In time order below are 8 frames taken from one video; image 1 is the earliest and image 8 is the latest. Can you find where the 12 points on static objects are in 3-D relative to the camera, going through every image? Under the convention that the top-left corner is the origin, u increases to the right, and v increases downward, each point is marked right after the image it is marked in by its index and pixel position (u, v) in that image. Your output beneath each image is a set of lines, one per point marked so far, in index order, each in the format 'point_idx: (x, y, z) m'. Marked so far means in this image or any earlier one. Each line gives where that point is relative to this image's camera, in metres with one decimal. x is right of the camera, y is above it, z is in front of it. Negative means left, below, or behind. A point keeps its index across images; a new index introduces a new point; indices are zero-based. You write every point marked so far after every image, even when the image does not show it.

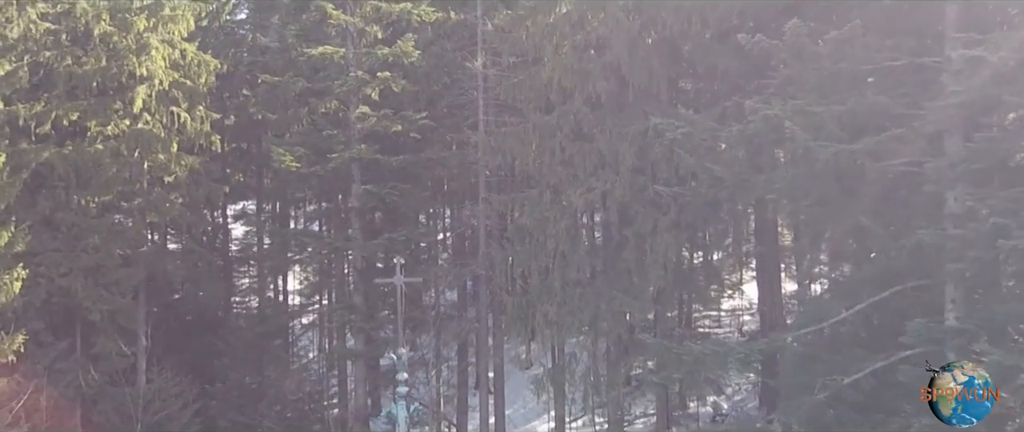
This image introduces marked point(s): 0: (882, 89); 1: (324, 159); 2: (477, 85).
0: (+5.9, +2.0, +14.3) m
1: (-4.1, +1.2, +19.5) m
2: (-0.8, +2.9, +19.8) m
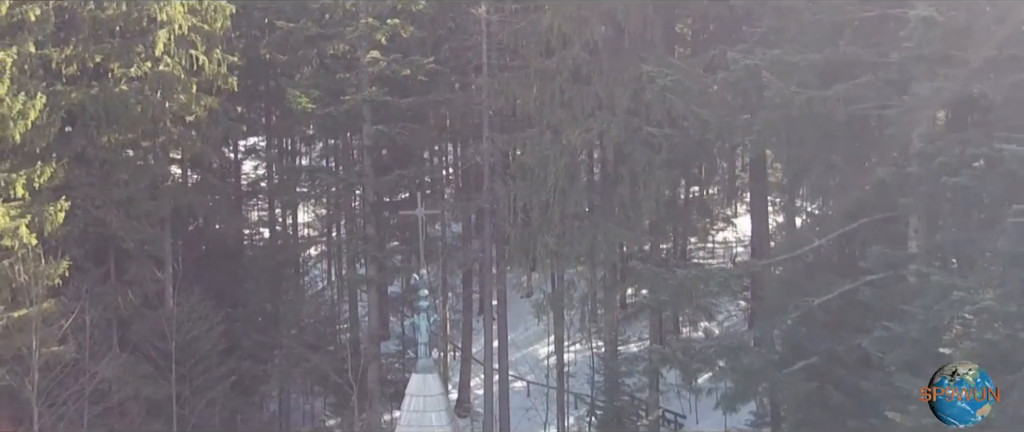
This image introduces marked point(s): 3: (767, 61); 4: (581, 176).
0: (+5.9, +3.1, +15.4) m
1: (-4.0, +2.7, +20.6) m
2: (-0.7, +4.4, +20.8) m
3: (+4.3, +2.6, +15.0) m
4: (+1.5, +0.9, +19.3) m
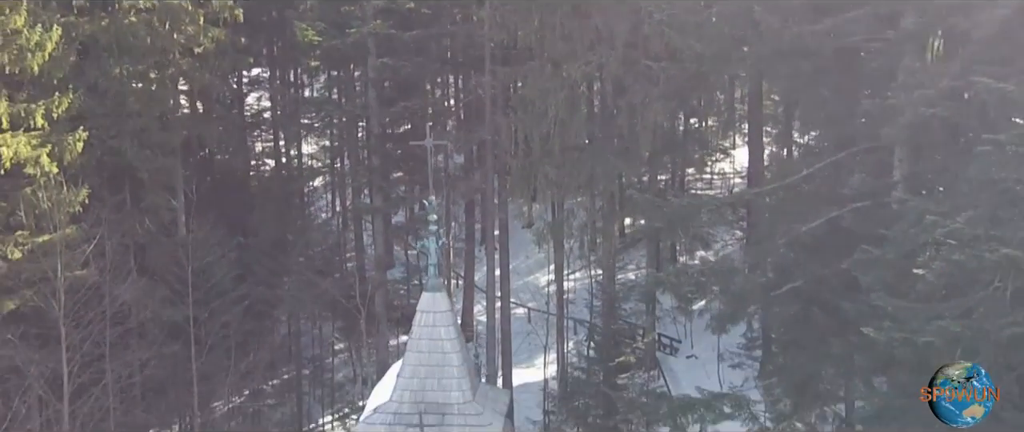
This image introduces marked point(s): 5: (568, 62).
0: (+6.0, +4.3, +15.7) m
1: (-4.0, +4.3, +21.0) m
2: (-0.7, +6.0, +21.1) m
3: (+4.4, +3.8, +15.4) m
4: (+1.5, +2.4, +19.8) m
5: (+1.2, +3.4, +19.4) m
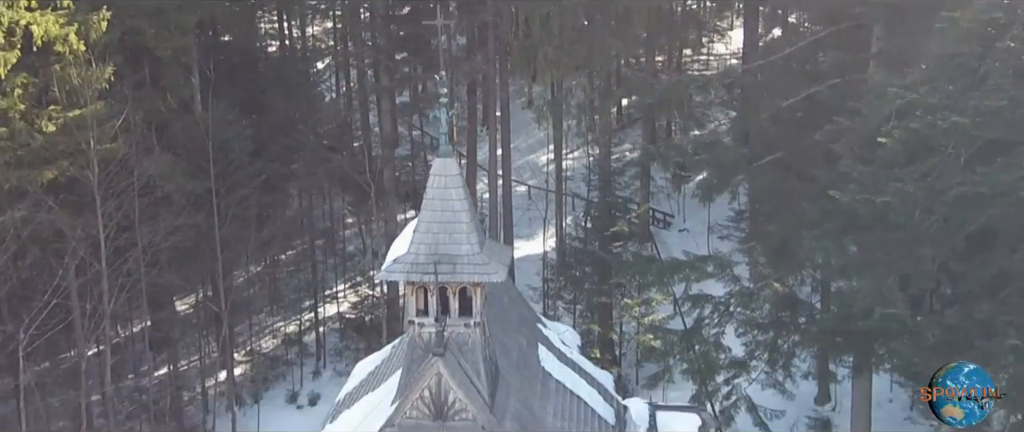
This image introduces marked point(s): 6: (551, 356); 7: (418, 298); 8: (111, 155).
0: (+6.0, +6.6, +16.2) m
1: (-3.9, +7.3, +21.5) m
2: (-0.6, +9.0, +21.3) m
3: (+4.4, +6.1, +15.9) m
4: (+1.6, +5.3, +20.5) m
5: (+1.3, +6.1, +20.0) m
6: (+0.7, -2.4, +15.3) m
7: (-1.2, -1.0, +11.5) m
8: (-8.3, +1.2, +18.3) m
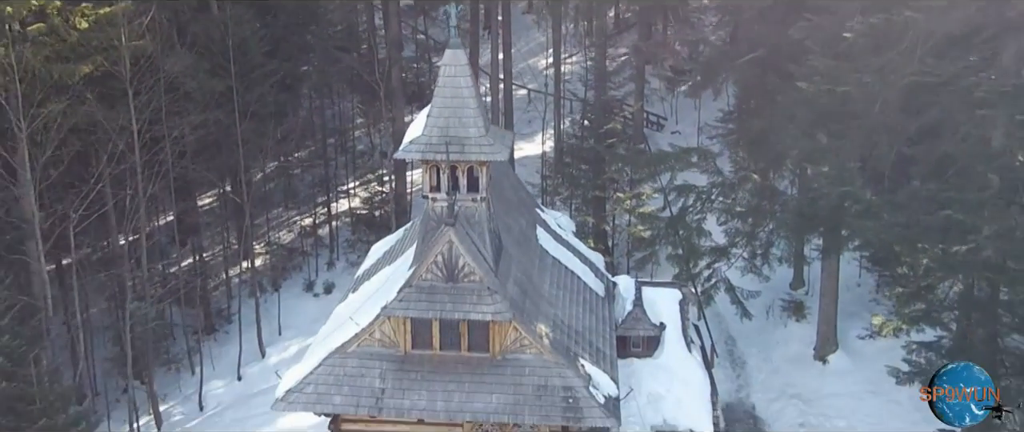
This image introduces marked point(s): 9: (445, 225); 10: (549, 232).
0: (+6.1, +8.7, +17.0) m
1: (-3.9, +9.9, +22.2) m
2: (-0.6, +11.6, +21.8) m
3: (+4.5, +8.1, +16.8) m
4: (+1.6, +7.8, +21.4) m
5: (+1.3, +8.6, +20.8) m
6: (+0.7, -0.4, +16.9) m
7: (-1.2, +0.6, +13.1) m
8: (-8.3, +3.6, +19.6) m
9: (-1.0, -0.1, +12.6) m
10: (+0.7, -0.3, +17.4) m
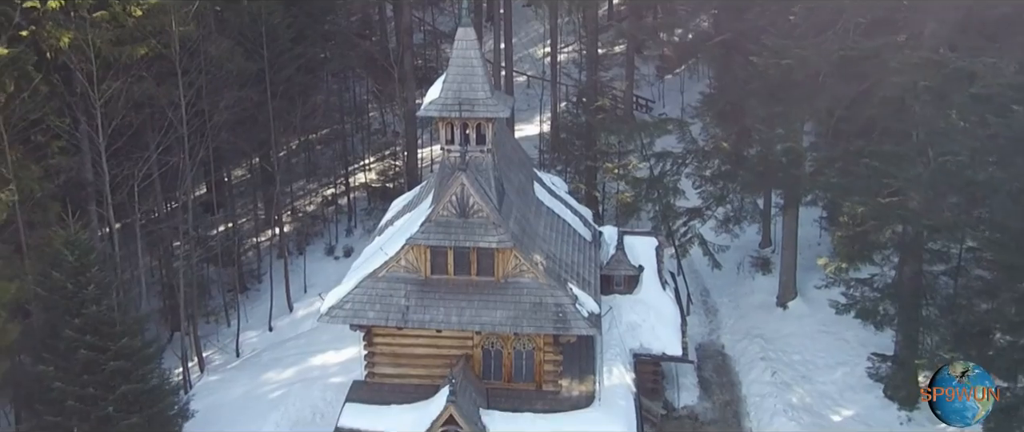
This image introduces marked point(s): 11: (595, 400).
0: (+6.1, +9.6, +20.0) m
1: (-3.9, +10.9, +25.1) m
2: (-0.5, +12.5, +24.8) m
3: (+4.5, +9.1, +19.7) m
4: (+1.6, +8.7, +24.3) m
5: (+1.4, +9.5, +23.7) m
6: (+0.7, +0.6, +19.9) m
7: (-1.2, +1.6, +16.0) m
8: (-8.2, +4.5, +22.5) m
9: (-0.9, +0.8, +15.6) m
10: (+0.7, +0.7, +20.4) m
11: (+1.6, -3.4, +16.6) m
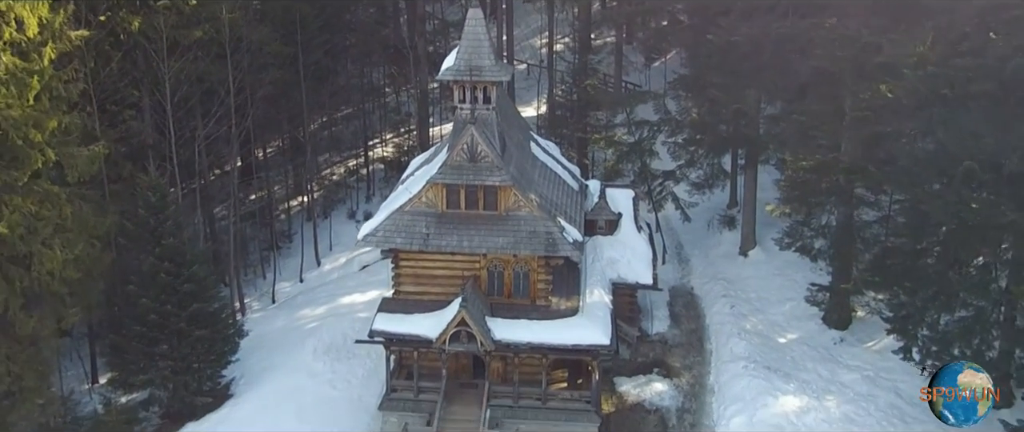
0: (+6.1, +10.8, +24.0) m
1: (-3.8, +12.1, +29.1) m
2: (-0.5, +13.7, +28.8) m
3: (+4.5, +10.3, +23.7) m
4: (+1.7, +9.9, +28.3) m
5: (+1.4, +10.8, +27.7) m
6: (+0.7, +1.8, +23.9) m
7: (-1.2, +2.8, +20.0) m
8: (-8.2, +5.8, +26.5) m
9: (-0.9, +2.0, +19.6) m
10: (+0.7, +1.9, +24.4) m
11: (+1.5, -2.2, +20.6) m
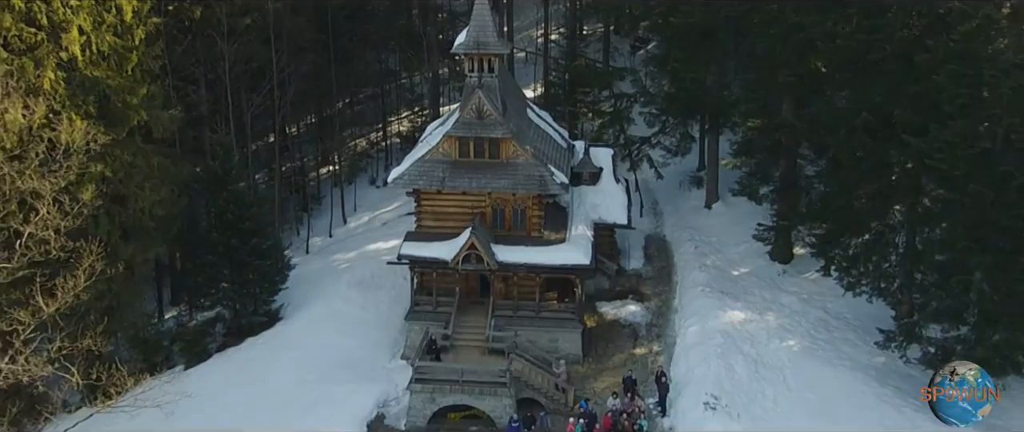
0: (+6.1, +12.3, +29.0) m
1: (-3.9, +13.6, +34.2) m
2: (-0.5, +15.2, +33.8) m
3: (+4.5, +11.8, +28.7) m
4: (+1.6, +11.4, +33.4) m
5: (+1.4, +12.3, +32.7) m
6: (+0.7, +3.3, +28.9) m
7: (-1.2, +4.3, +25.1) m
8: (-8.2, +7.2, +31.6) m
9: (-1.0, +3.5, +24.6) m
10: (+0.7, +3.4, +29.4) m
11: (+1.5, -0.7, +25.6) m
